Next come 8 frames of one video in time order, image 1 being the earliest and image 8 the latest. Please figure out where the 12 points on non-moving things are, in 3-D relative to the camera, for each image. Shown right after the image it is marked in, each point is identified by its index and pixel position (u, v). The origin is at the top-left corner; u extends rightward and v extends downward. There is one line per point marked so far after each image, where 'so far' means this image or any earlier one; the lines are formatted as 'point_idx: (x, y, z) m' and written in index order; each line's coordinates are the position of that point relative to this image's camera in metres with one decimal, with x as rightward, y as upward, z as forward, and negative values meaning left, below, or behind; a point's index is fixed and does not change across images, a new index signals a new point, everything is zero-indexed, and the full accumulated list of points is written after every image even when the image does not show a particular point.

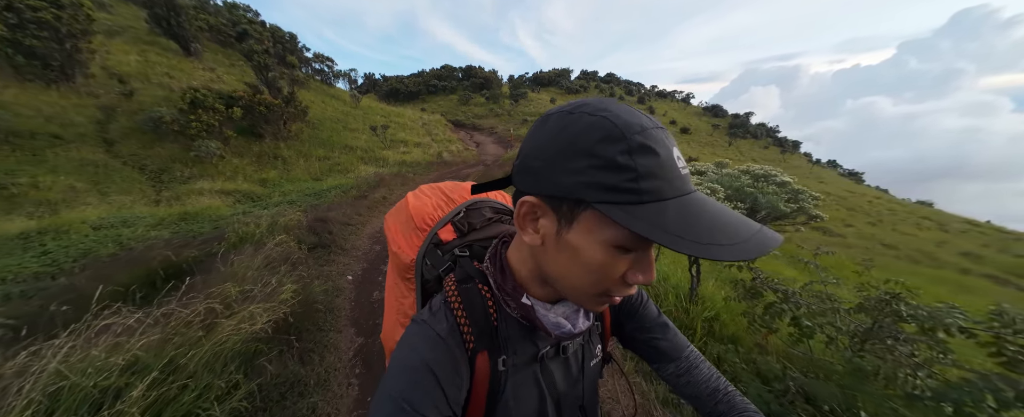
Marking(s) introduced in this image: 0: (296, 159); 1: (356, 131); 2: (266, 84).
0: (-7.4, +1.7, +10.6) m
1: (-6.9, +3.4, +13.7) m
2: (-9.5, +5.1, +13.1) m
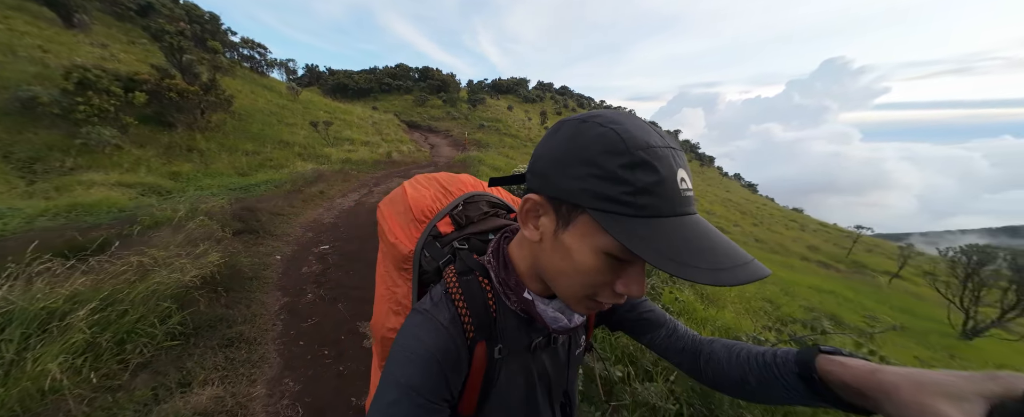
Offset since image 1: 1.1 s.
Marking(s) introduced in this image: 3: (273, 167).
0: (-8.9, +1.7, +9.5) m
1: (-8.9, +3.3, +12.7) m
2: (-11.4, +5.1, +11.7) m
3: (-7.2, +1.3, +9.4) m
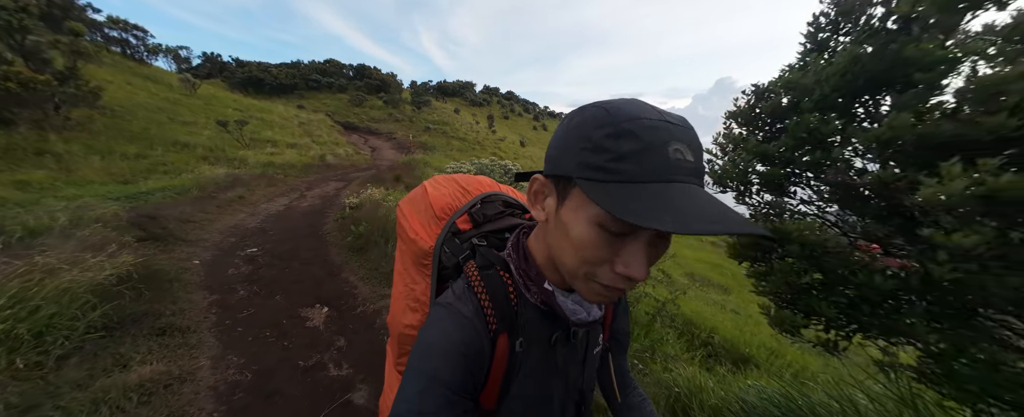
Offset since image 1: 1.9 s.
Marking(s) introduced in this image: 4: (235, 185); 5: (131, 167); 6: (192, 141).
0: (-10.3, +1.3, +7.5) m
1: (-11.0, +2.8, +10.7) m
2: (-13.3, +4.5, +9.2) m
3: (-8.6, +0.9, +7.8) m
4: (-6.2, +0.5, +7.0) m
5: (-9.3, +1.0, +7.7) m
6: (-9.9, +2.1, +9.7) m
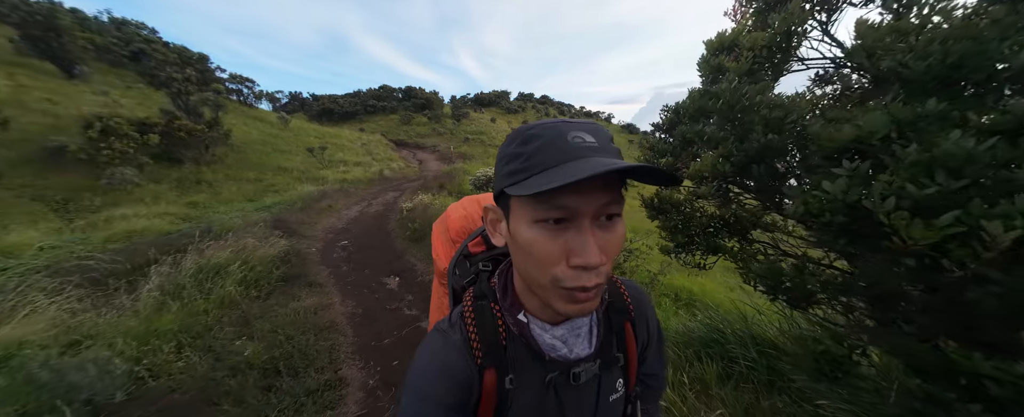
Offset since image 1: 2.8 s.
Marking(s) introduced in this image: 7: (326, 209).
0: (-9.5, +0.8, +10.1) m
1: (-9.8, +2.4, +13.3) m
2: (-12.4, +3.9, +12.2) m
3: (-7.7, +0.5, +10.1) m
4: (-5.5, +0.3, +8.9) m
5: (-8.5, +0.6, +10.1) m
6: (-8.9, +1.7, +12.2) m
7: (-4.9, -0.1, +8.1) m
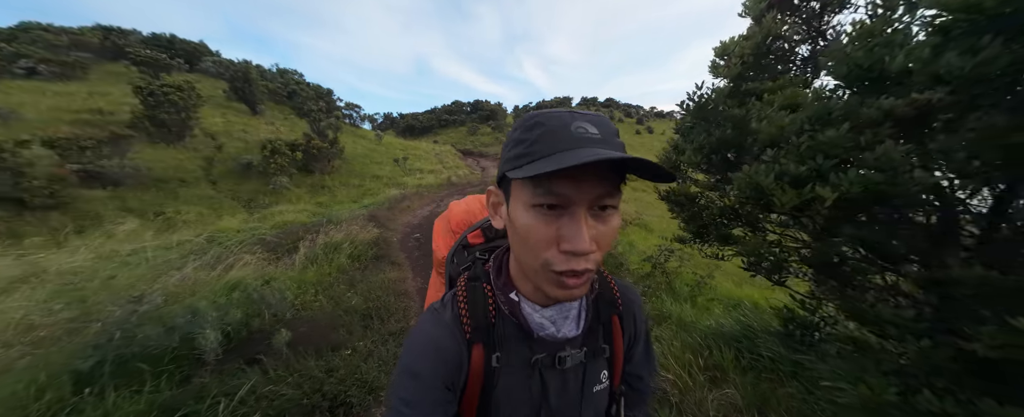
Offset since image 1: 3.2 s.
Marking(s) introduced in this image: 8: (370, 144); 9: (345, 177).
0: (-7.4, +0.8, +12.6) m
1: (-7.0, +2.2, +15.9) m
2: (-9.8, +3.8, +15.3) m
3: (-5.6, +0.5, +12.3) m
4: (-3.7, +0.2, +10.6) m
5: (-6.4, +0.6, +12.4) m
6: (-6.3, +1.6, +14.5) m
7: (-3.4, -0.1, +9.7) m
8: (-8.8, +3.8, +18.4) m
9: (-7.6, +1.2, +13.7) m
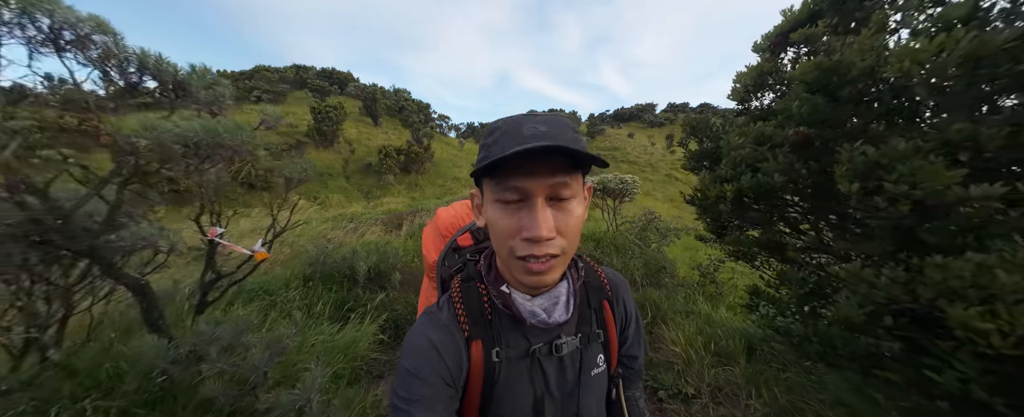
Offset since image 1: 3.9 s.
0: (-4.3, +1.0, +15.1) m
1: (-3.0, +2.4, +18.2) m
2: (-5.7, +4.1, +18.4) m
3: (-2.7, +0.6, +14.4) m
4: (-1.2, +0.3, +12.3) m
5: (-3.4, +0.8, +14.7) m
6: (-2.7, +1.7, +16.8) m
7: (-1.1, 0.0, +11.3) m
8: (-4.0, +3.9, +21.1) m
9: (-4.2, +1.5, +16.2) m
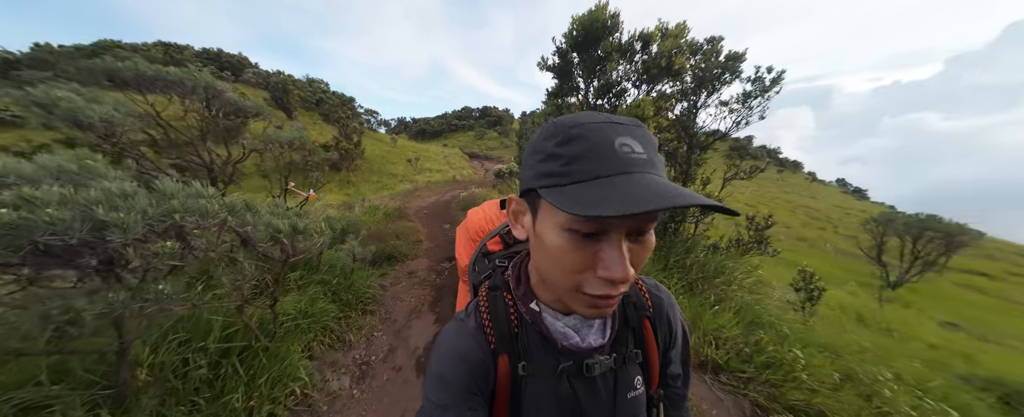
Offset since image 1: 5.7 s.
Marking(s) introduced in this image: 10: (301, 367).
0: (-8.0, +1.6, +17.1) m
1: (-7.5, +3.0, +20.4) m
2: (-10.2, +4.6, +20.0) m
3: (-6.3, +1.3, +16.7) m
4: (-4.5, +1.0, +15.0) m
5: (-7.1, +1.4, +16.9) m
6: (-6.9, +2.4, +19.0) m
7: (-4.2, +0.7, +14.0) m
8: (-9.1, +4.6, +23.0) m
9: (-8.2, +2.1, +18.2) m
10: (-2.2, -1.7, +3.2) m
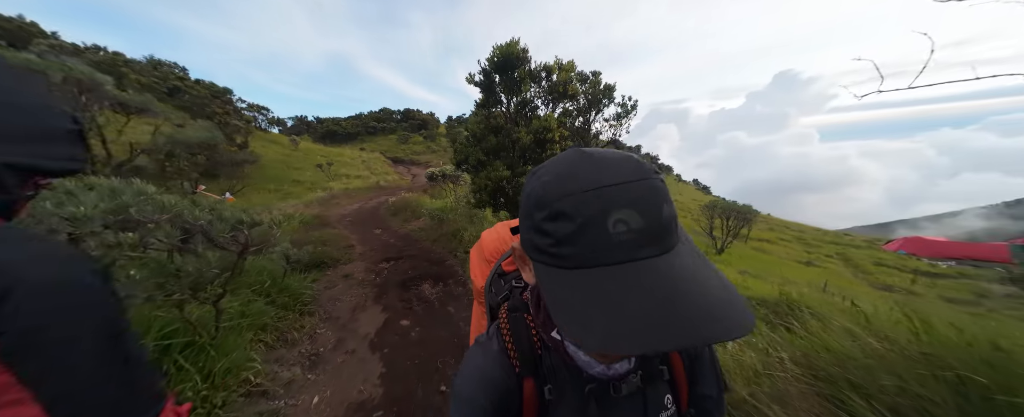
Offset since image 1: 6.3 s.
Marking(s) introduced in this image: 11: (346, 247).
0: (-11.8, +1.2, +15.6) m
1: (-12.1, +2.5, +18.9) m
2: (-14.7, +4.1, +17.9) m
3: (-10.1, +0.9, +15.6) m
4: (-7.8, +0.7, +14.3) m
5: (-10.8, +1.0, +15.6) m
6: (-11.2, +1.9, +17.7) m
7: (-7.3, +0.4, +13.4) m
8: (-14.3, +4.0, +21.1) m
9: (-12.2, +1.6, +16.6) m
10: (-2.9, -1.6, +3.4) m
11: (-4.4, -1.0, +8.3) m
